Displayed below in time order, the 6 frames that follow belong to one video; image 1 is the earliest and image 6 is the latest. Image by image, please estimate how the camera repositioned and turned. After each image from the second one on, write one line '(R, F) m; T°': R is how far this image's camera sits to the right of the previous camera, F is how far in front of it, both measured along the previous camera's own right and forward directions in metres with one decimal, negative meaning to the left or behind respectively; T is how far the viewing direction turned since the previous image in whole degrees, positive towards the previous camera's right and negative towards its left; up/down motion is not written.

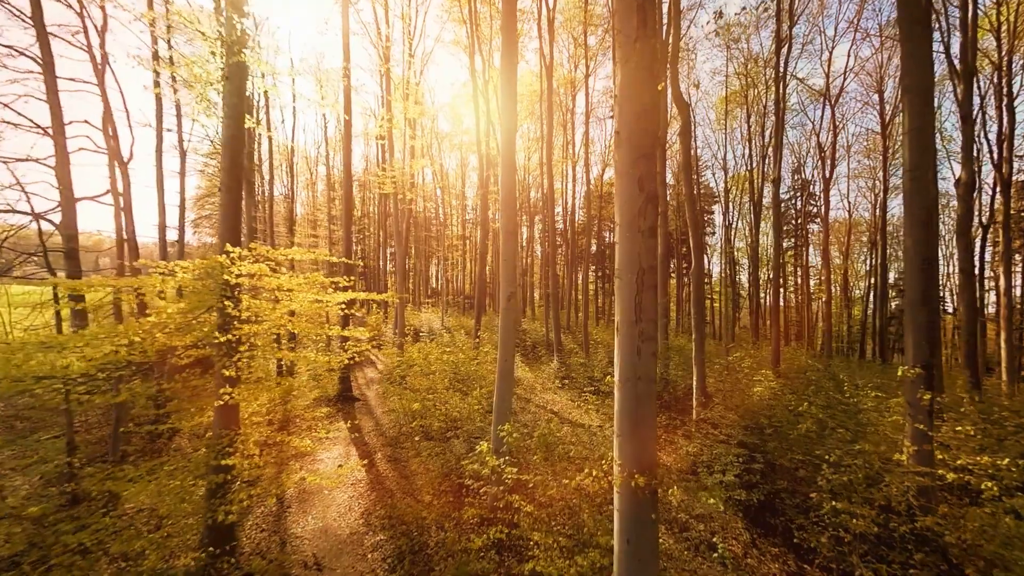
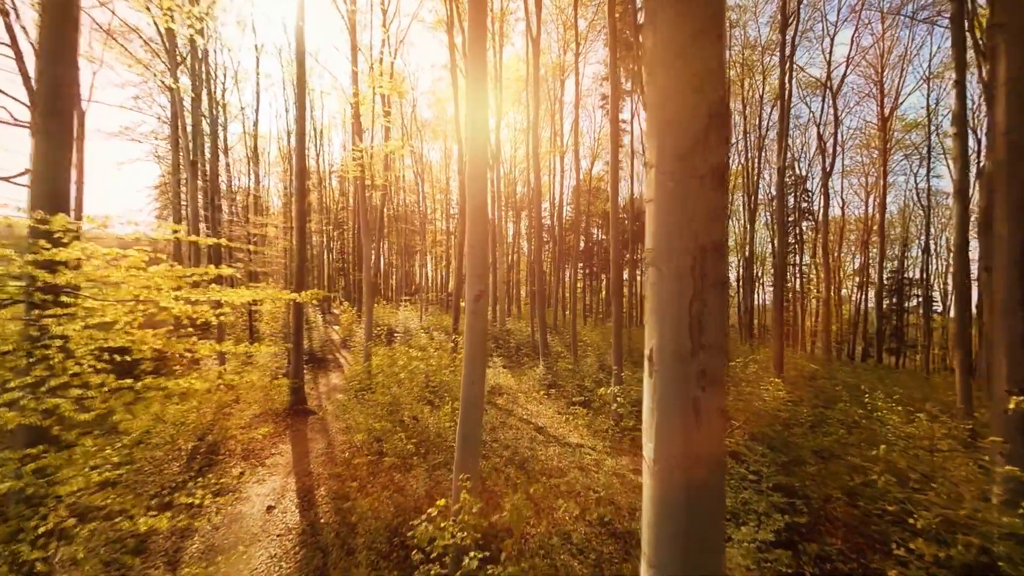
(+0.2, +1.3) m; +2°
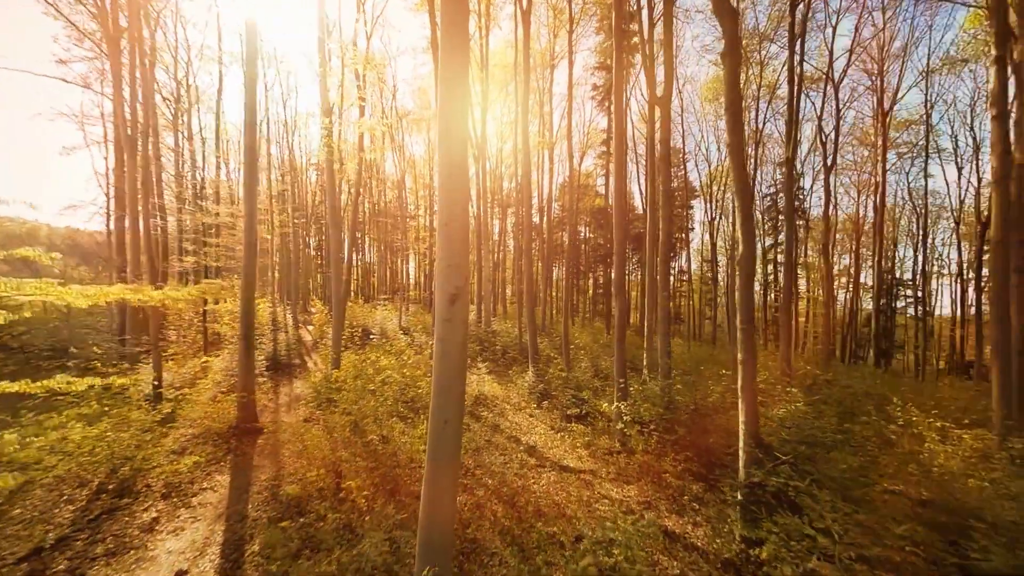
(0.0, +1.2) m; +2°
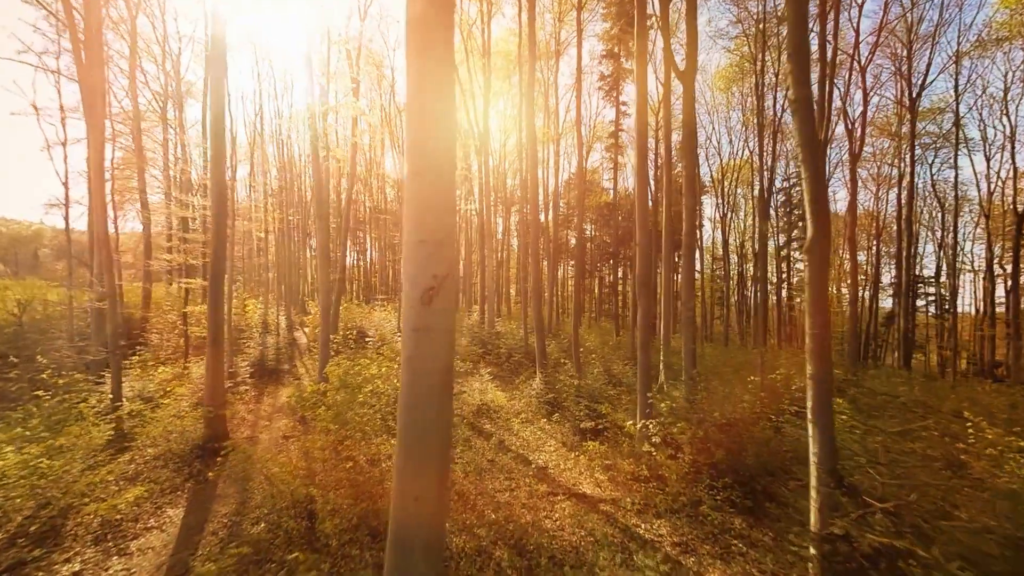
(0.0, +1.0) m; -1°
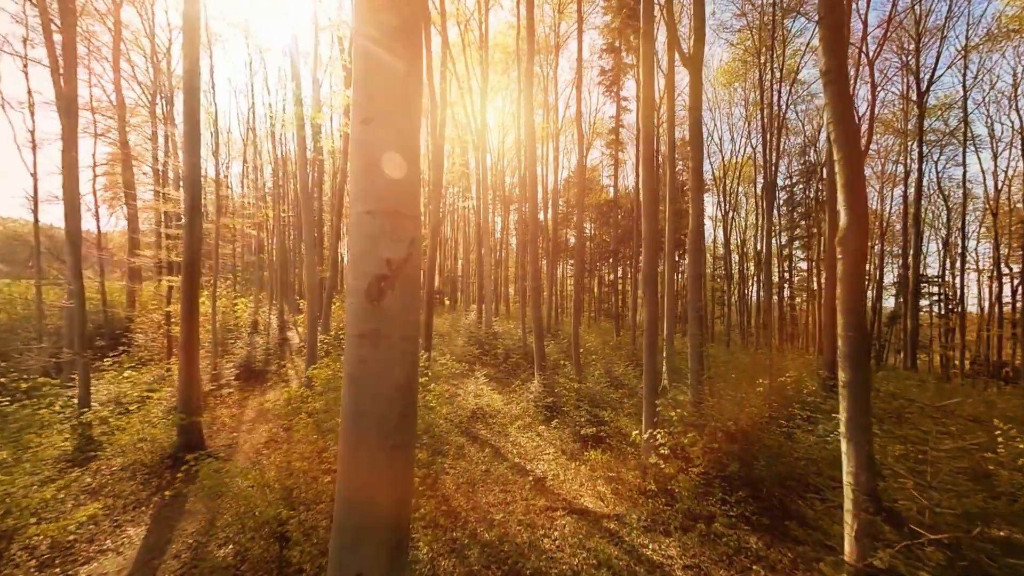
(0.0, +0.5) m; 0°
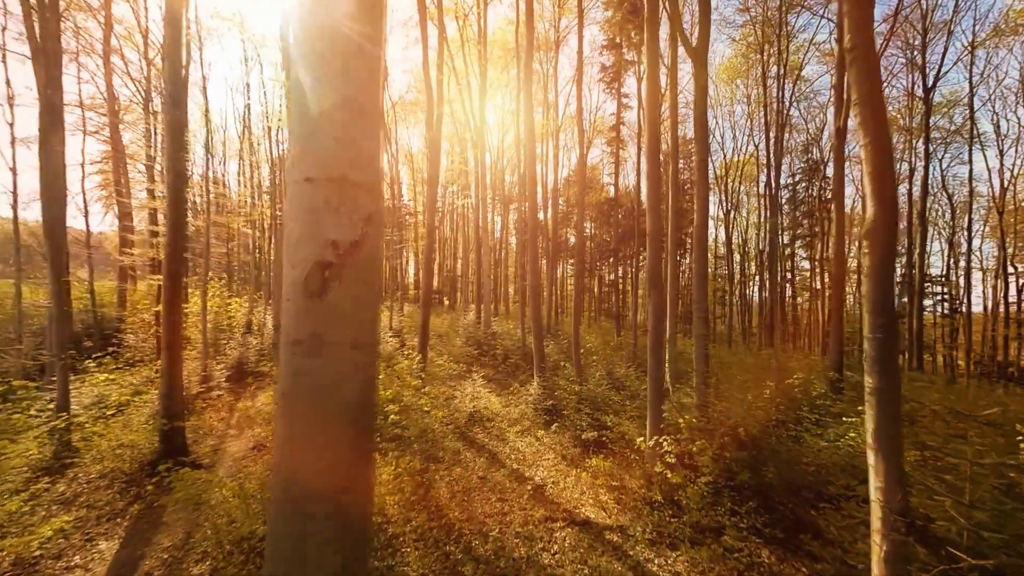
(0.0, +0.3) m; 0°
